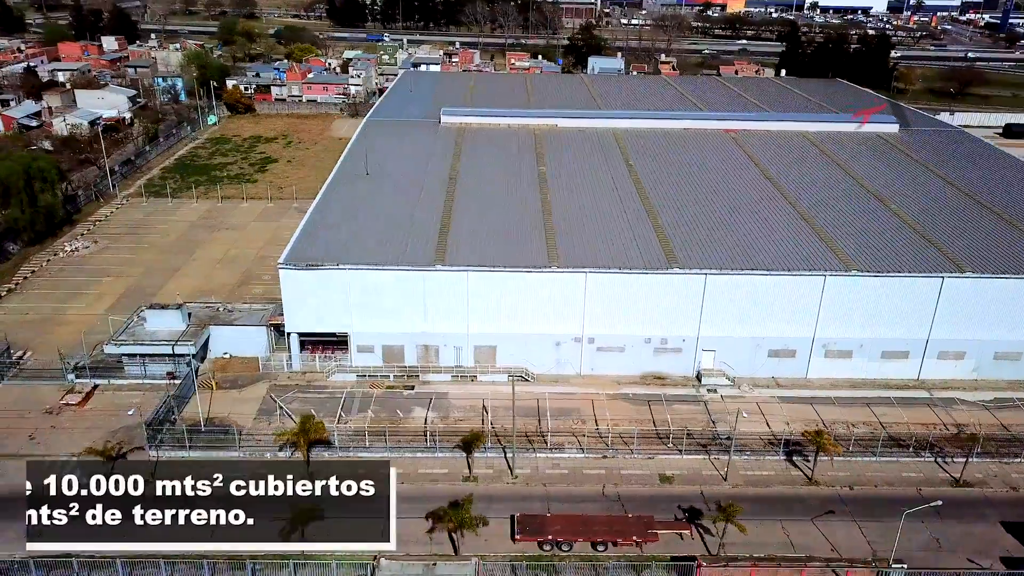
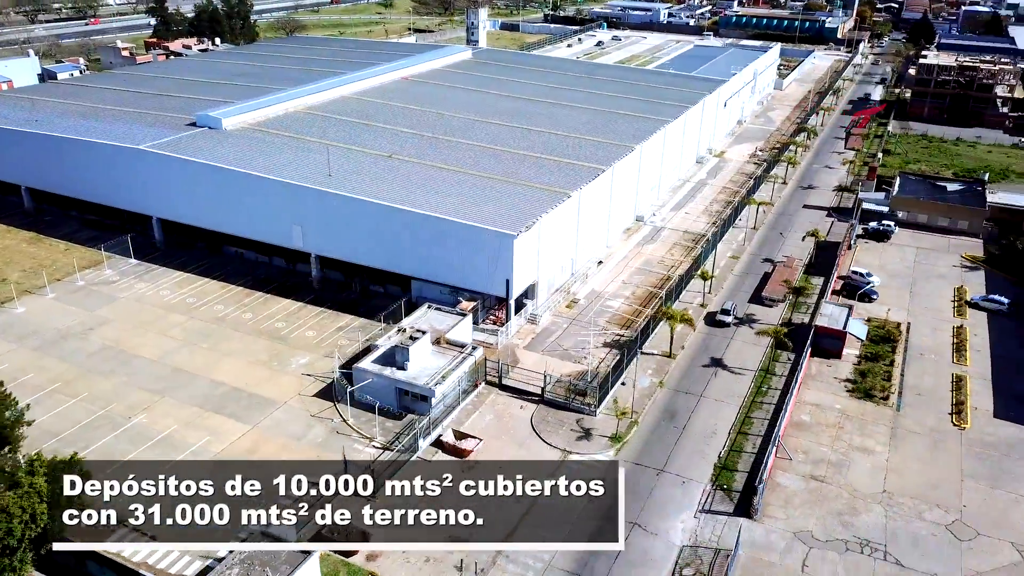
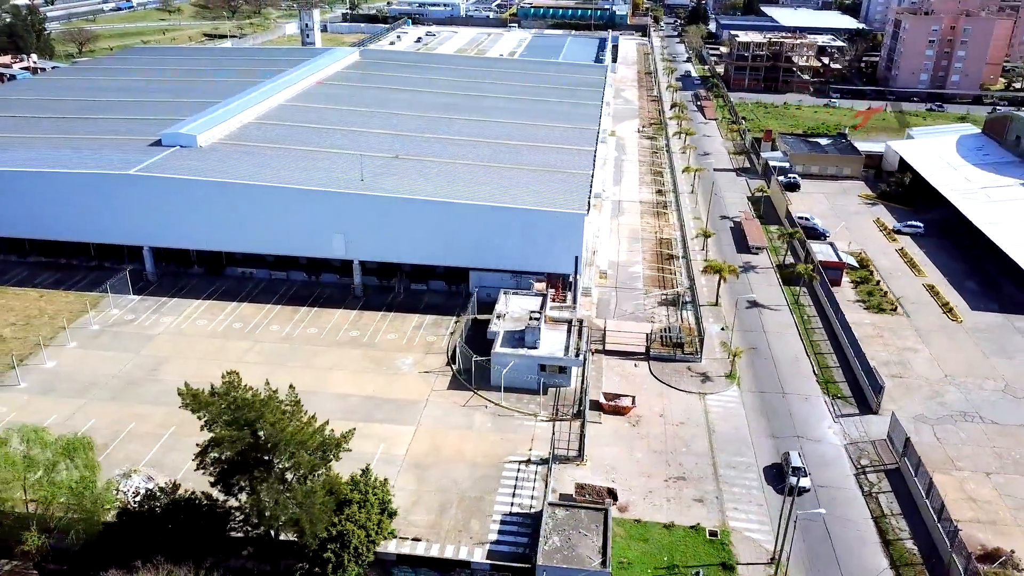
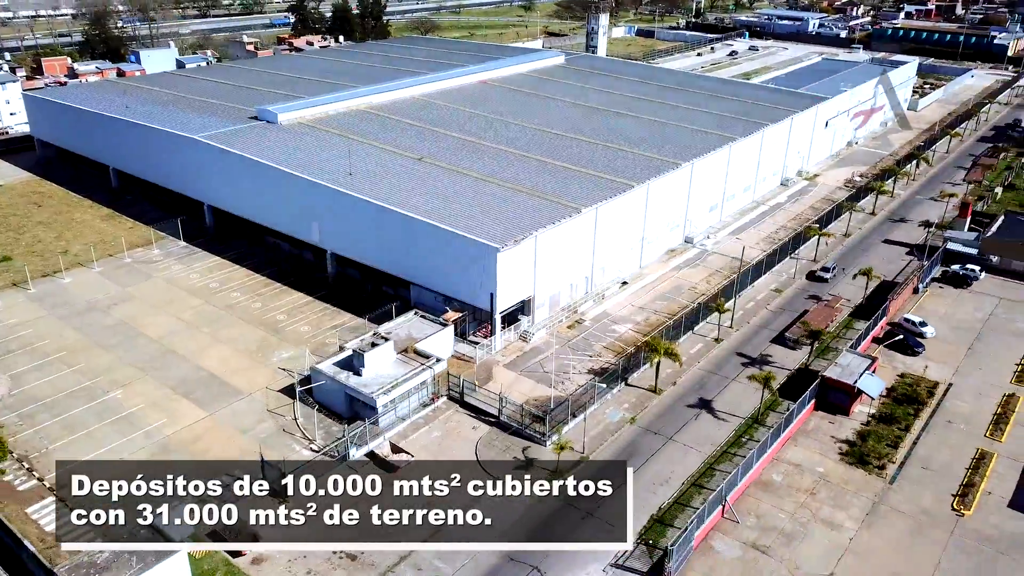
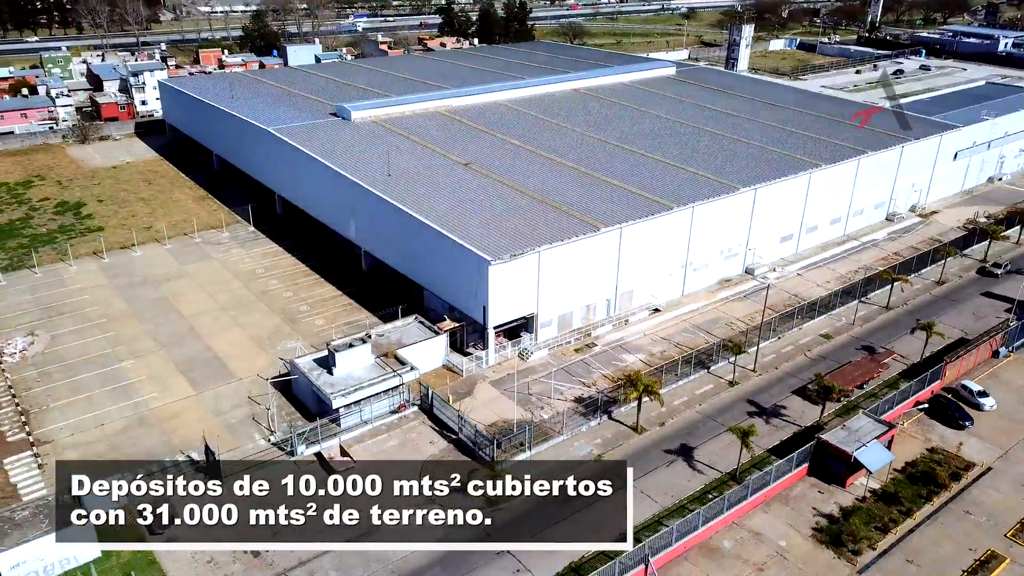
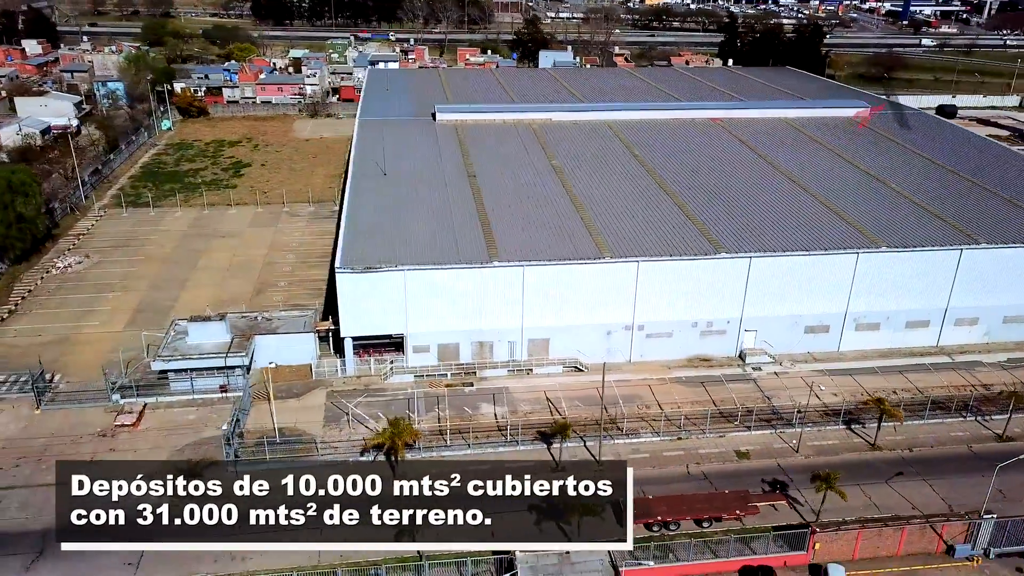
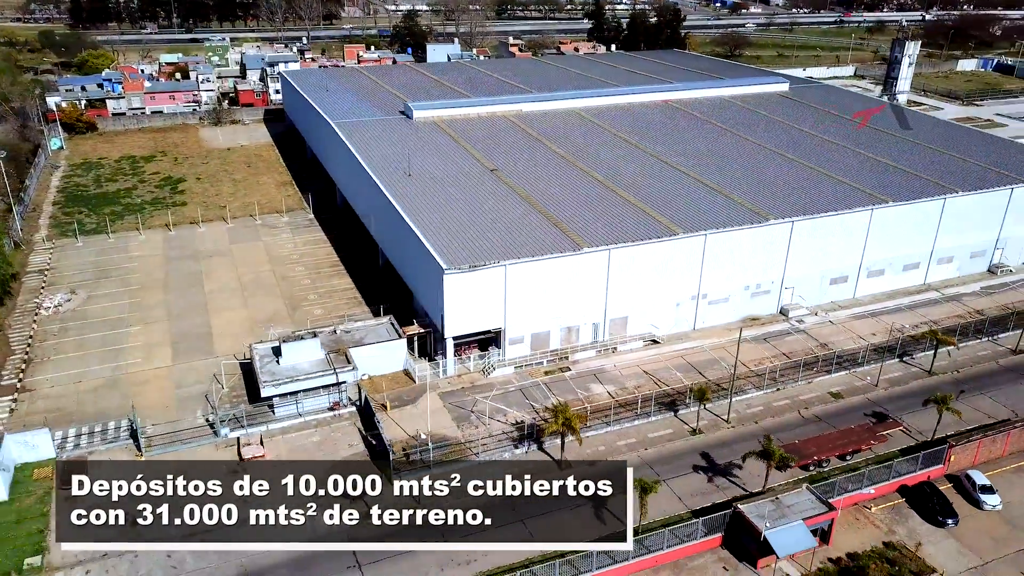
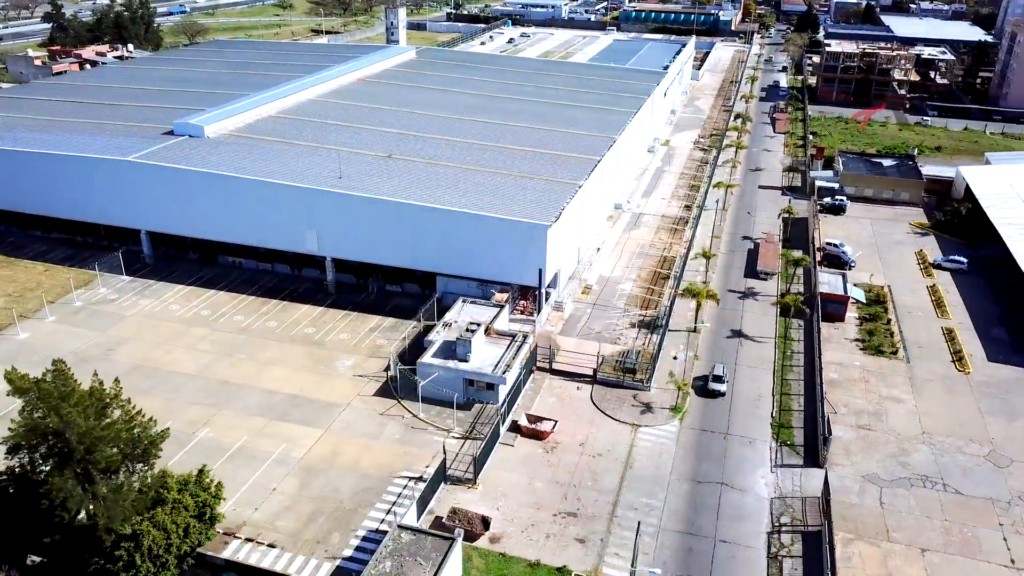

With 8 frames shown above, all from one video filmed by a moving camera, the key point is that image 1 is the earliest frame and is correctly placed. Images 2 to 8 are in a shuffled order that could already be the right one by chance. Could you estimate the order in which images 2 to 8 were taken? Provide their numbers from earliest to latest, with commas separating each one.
6, 7, 5, 4, 2, 8, 3
